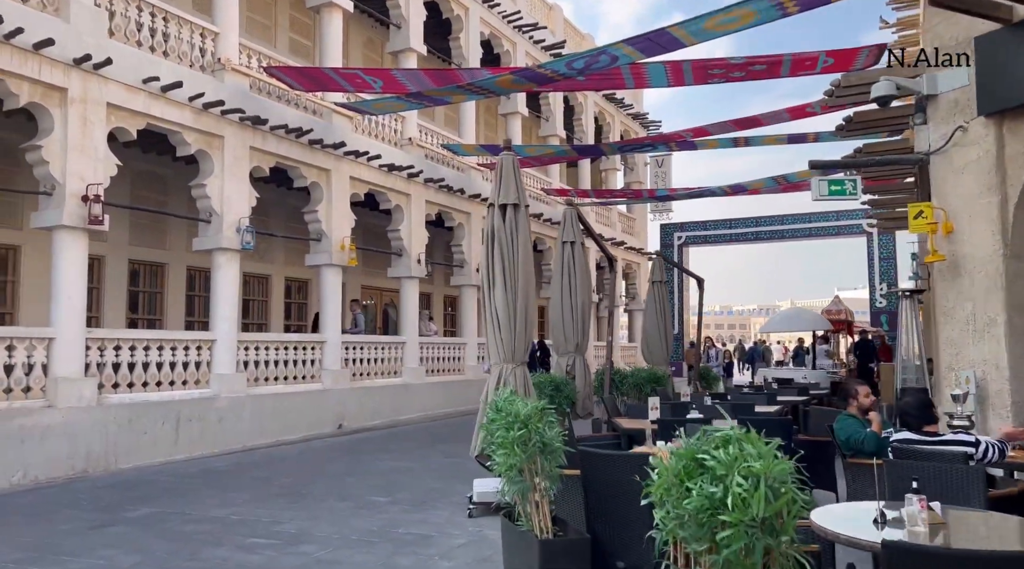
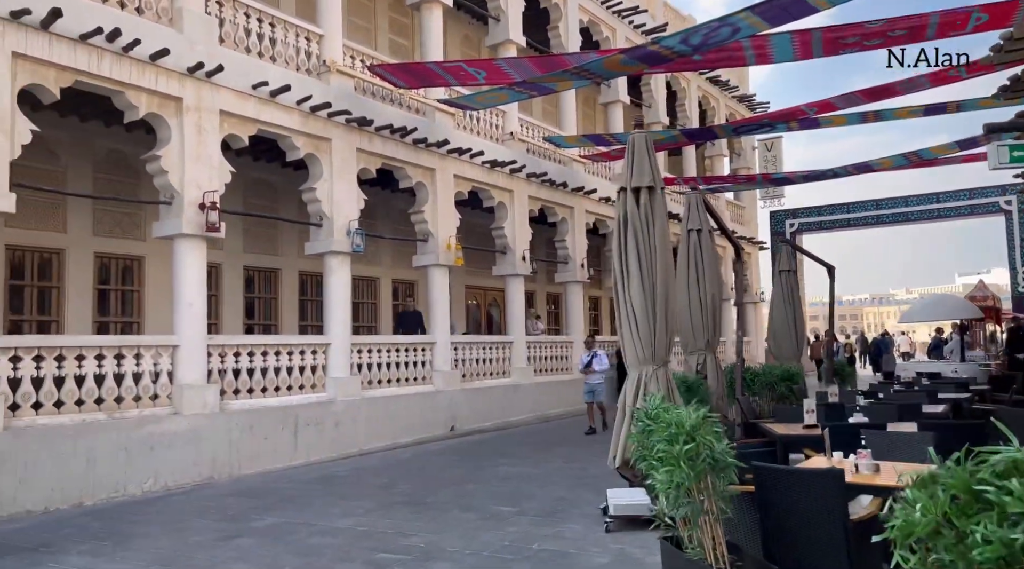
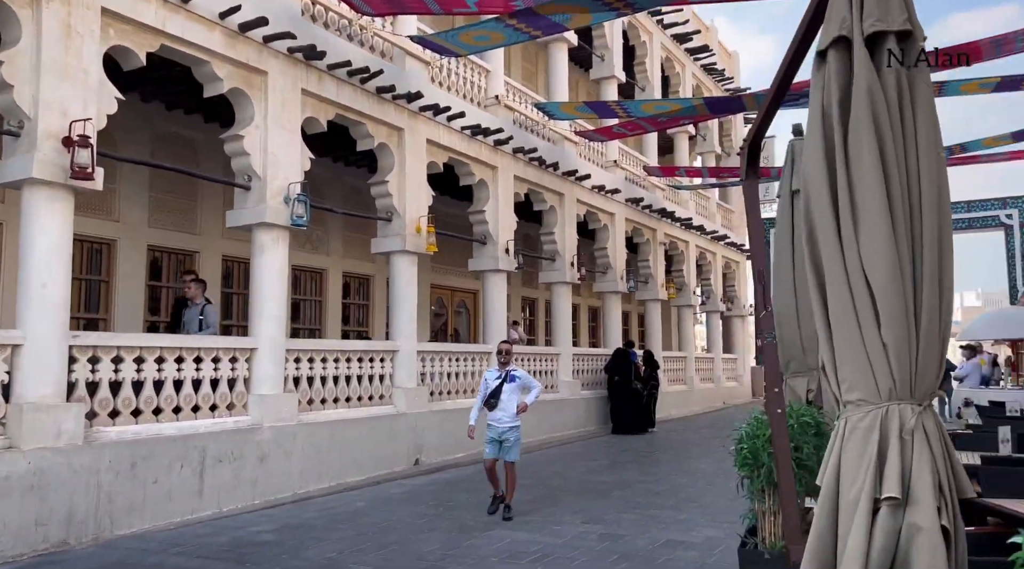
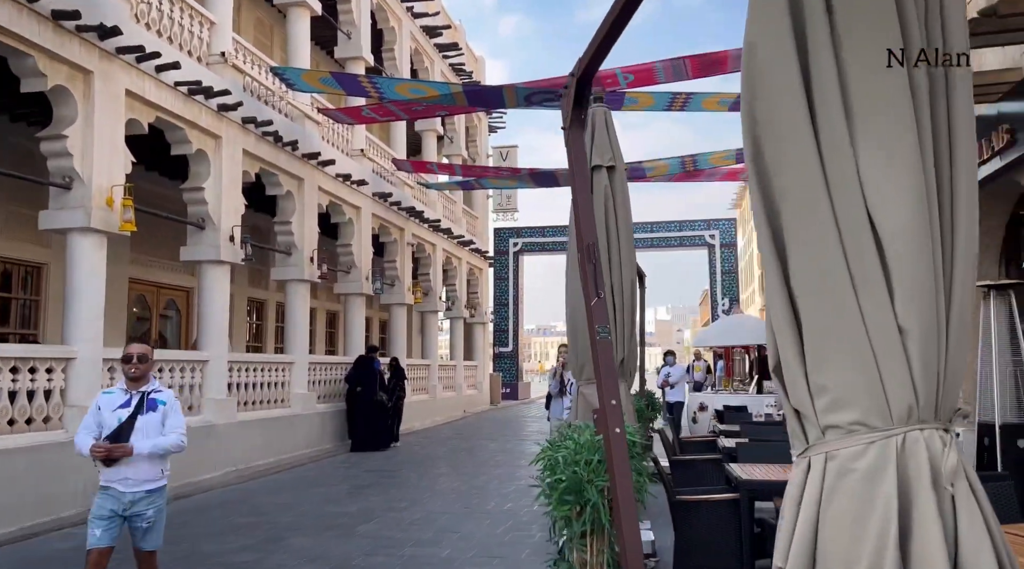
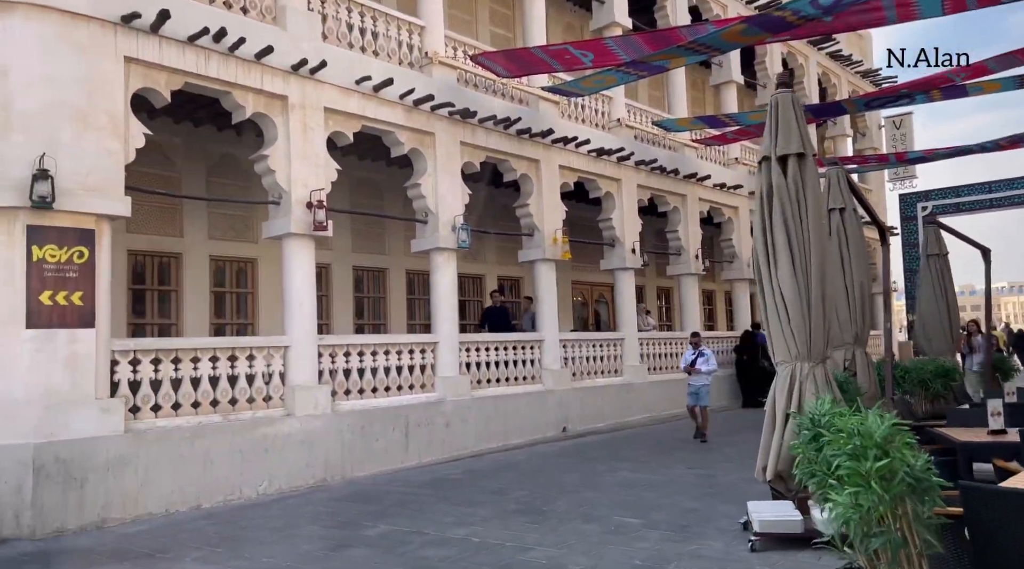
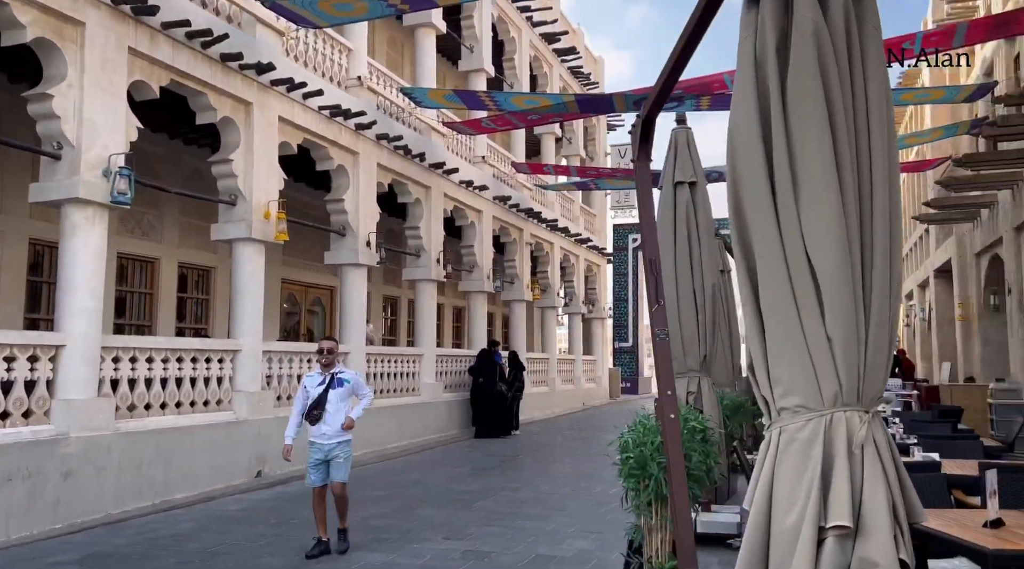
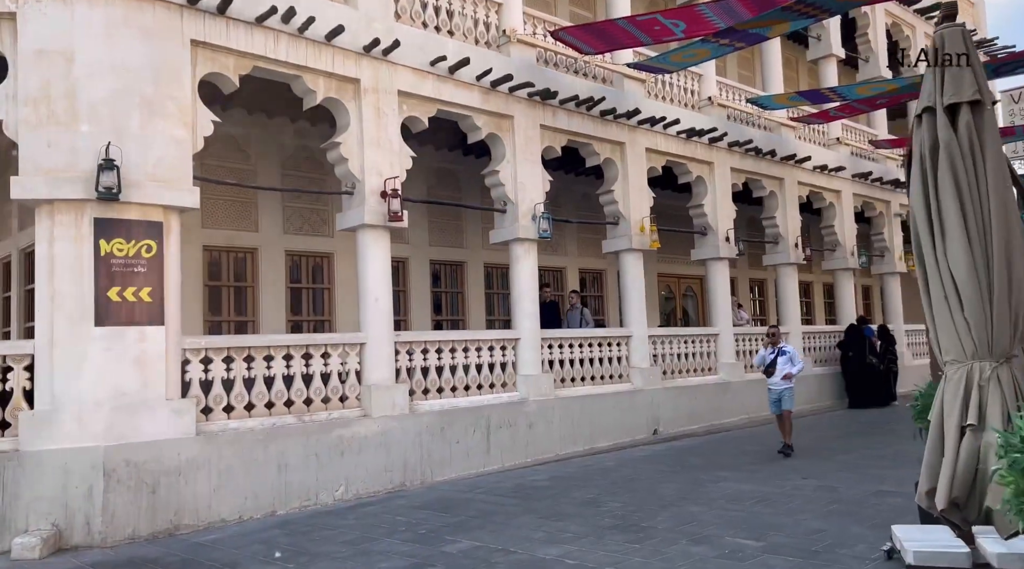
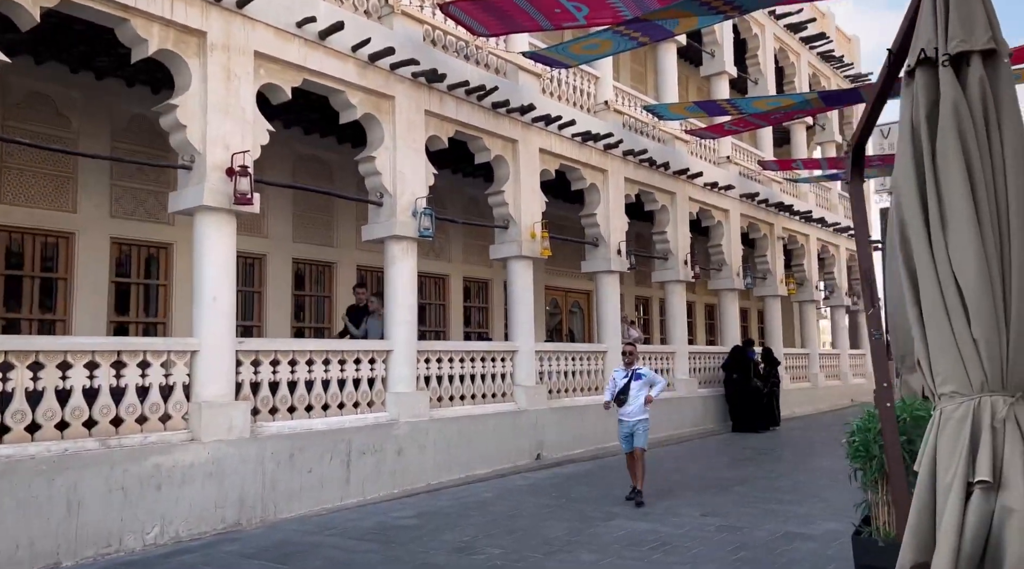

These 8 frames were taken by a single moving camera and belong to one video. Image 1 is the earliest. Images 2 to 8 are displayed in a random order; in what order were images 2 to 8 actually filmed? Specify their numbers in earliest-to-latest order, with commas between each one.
2, 5, 7, 8, 3, 6, 4
